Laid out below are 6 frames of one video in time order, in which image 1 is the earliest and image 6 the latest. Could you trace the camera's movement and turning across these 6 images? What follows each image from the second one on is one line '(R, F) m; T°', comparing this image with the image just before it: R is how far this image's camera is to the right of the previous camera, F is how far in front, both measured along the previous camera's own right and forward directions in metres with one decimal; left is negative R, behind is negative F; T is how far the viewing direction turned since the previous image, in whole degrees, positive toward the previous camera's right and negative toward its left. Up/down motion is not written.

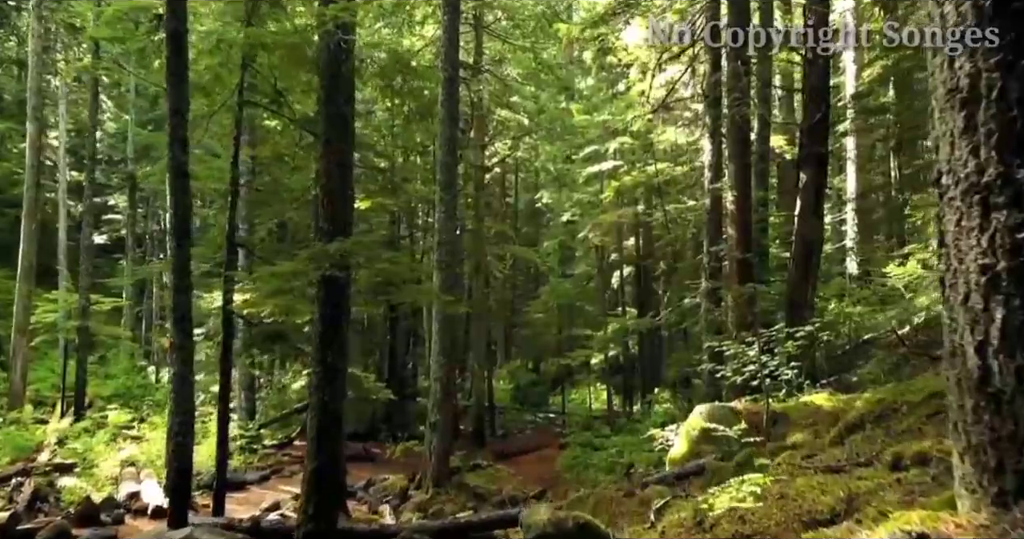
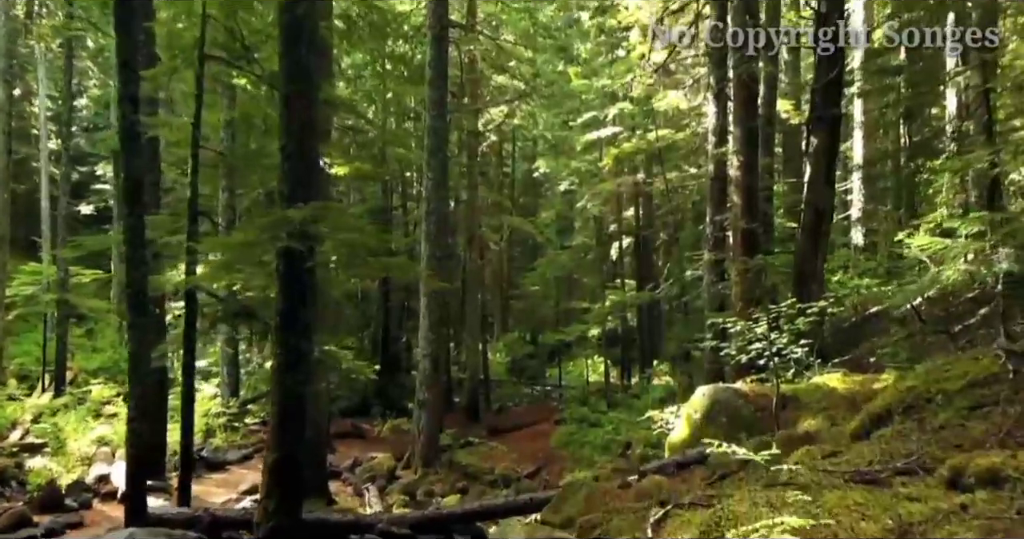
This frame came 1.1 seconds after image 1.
(+0.2, +0.8) m; 0°
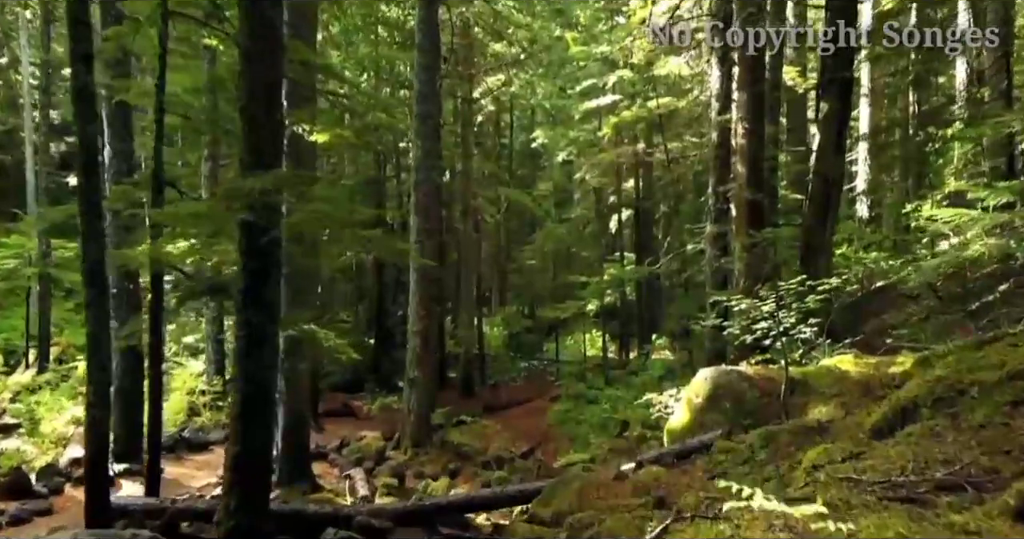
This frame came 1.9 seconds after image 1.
(+0.1, +0.7) m; 0°
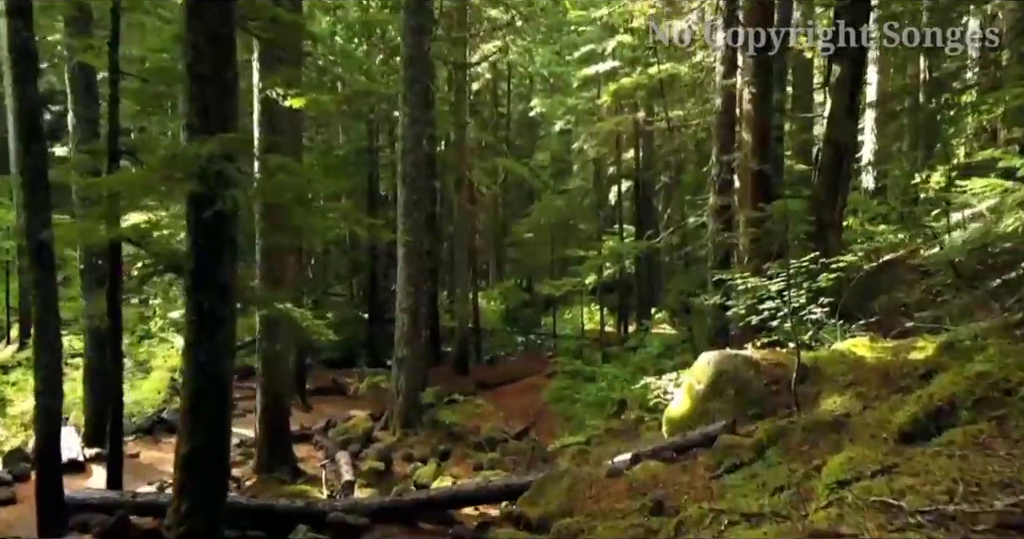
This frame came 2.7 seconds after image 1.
(+0.1, +0.7) m; 0°
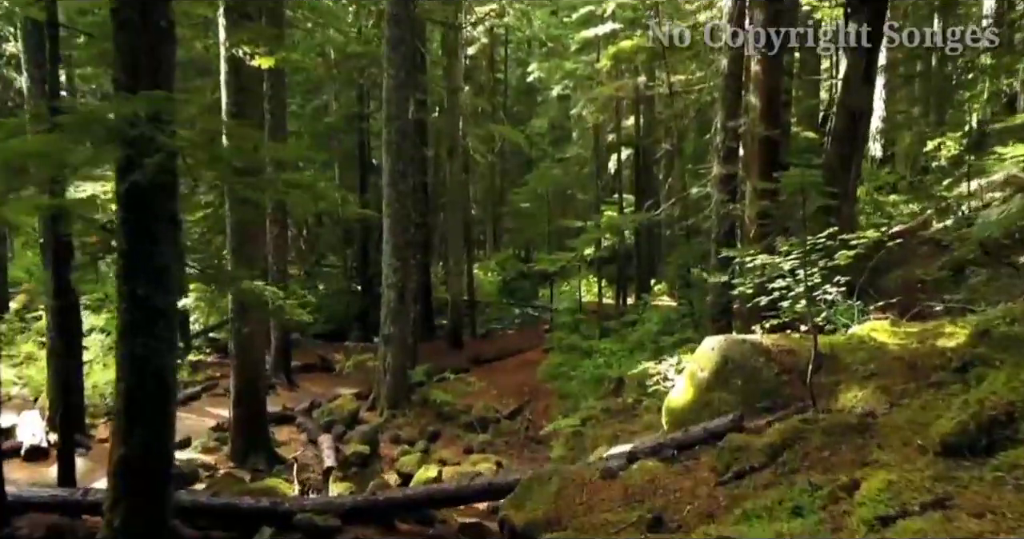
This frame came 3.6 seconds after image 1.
(+0.1, +0.7) m; 0°
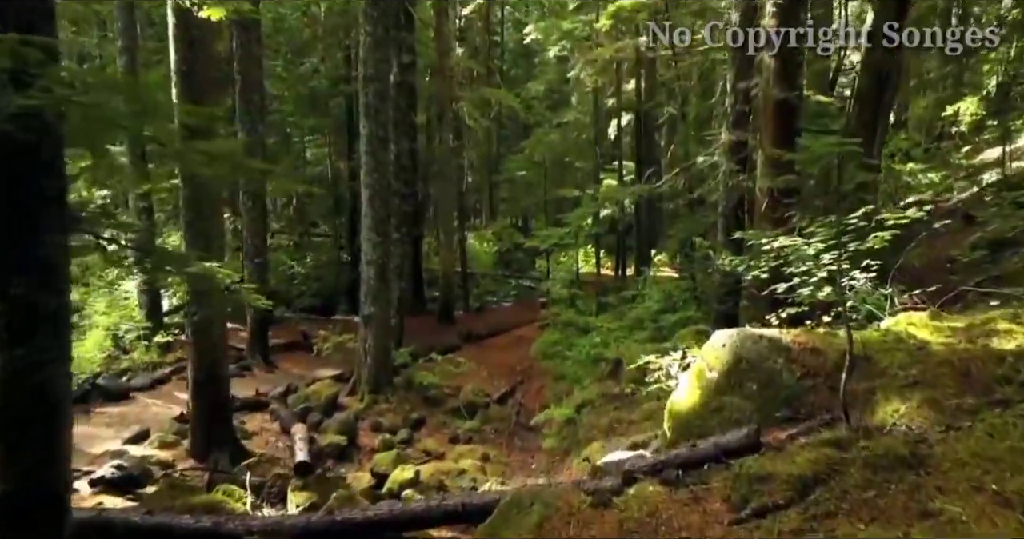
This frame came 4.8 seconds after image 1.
(+0.2, +1.0) m; 0°
